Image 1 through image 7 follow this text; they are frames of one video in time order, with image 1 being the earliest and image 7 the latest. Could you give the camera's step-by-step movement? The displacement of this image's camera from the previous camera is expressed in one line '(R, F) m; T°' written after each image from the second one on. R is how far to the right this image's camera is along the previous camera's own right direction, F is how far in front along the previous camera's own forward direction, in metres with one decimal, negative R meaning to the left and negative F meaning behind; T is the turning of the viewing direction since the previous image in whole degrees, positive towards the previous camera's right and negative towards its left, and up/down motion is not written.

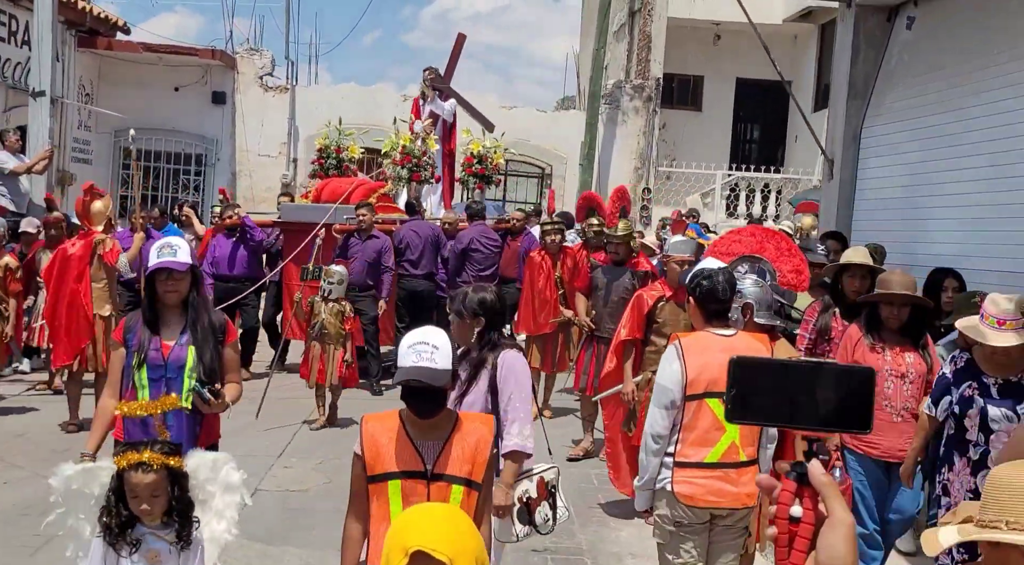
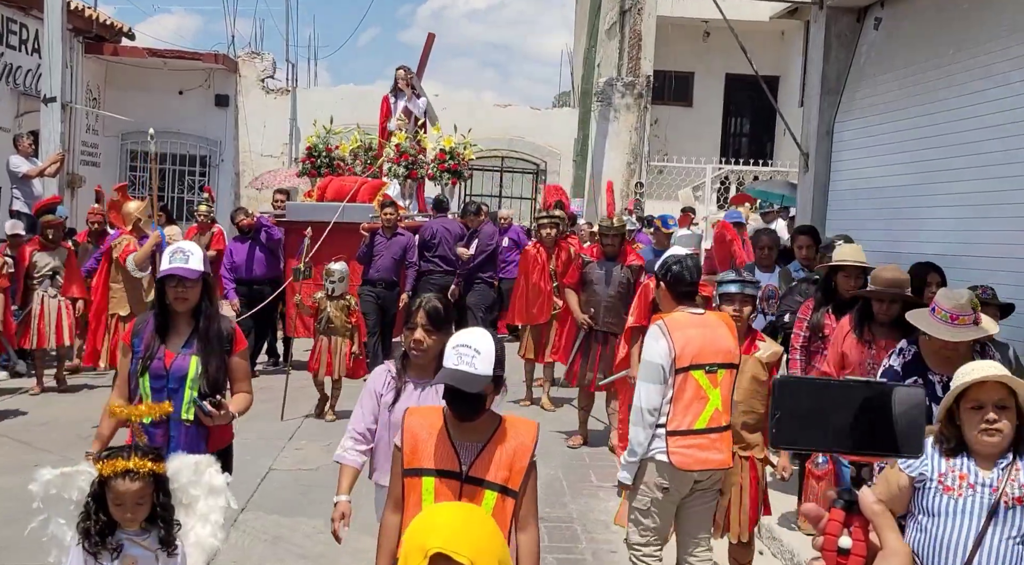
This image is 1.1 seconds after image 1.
(+0.1, -0.5) m; 0°
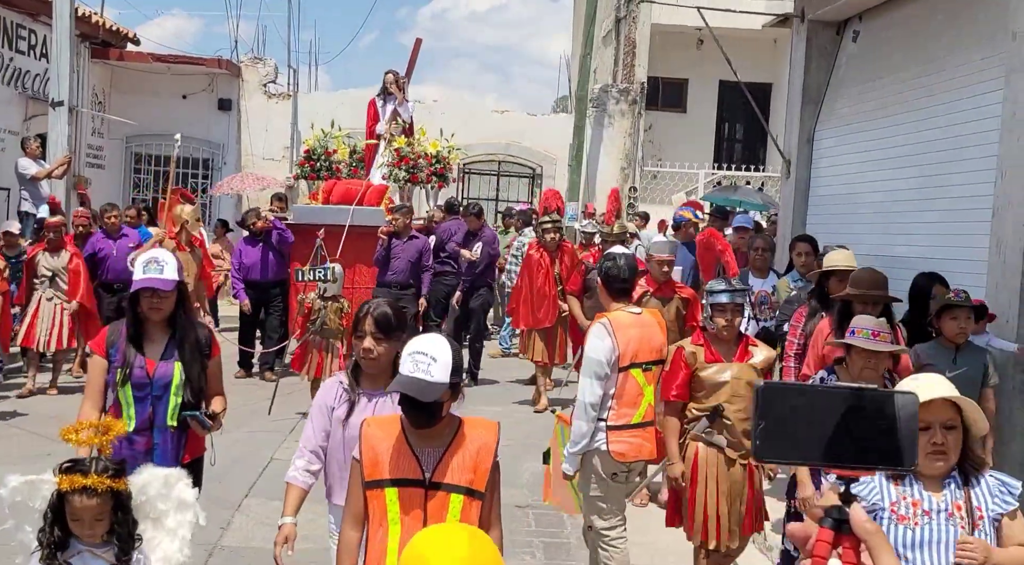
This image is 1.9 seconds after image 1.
(+0.1, -0.4) m; 0°
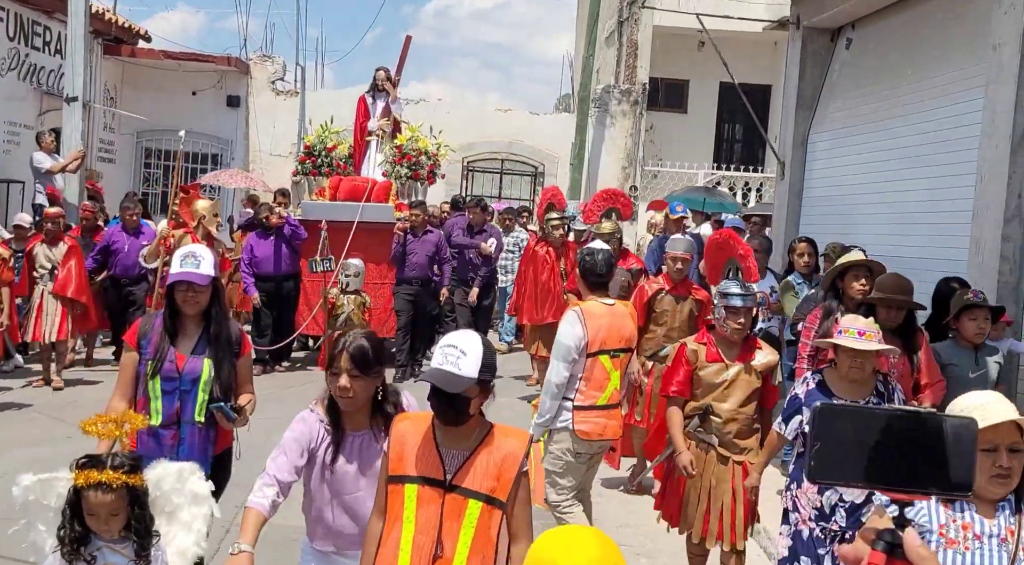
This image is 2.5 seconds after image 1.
(0.0, -0.3) m; 0°
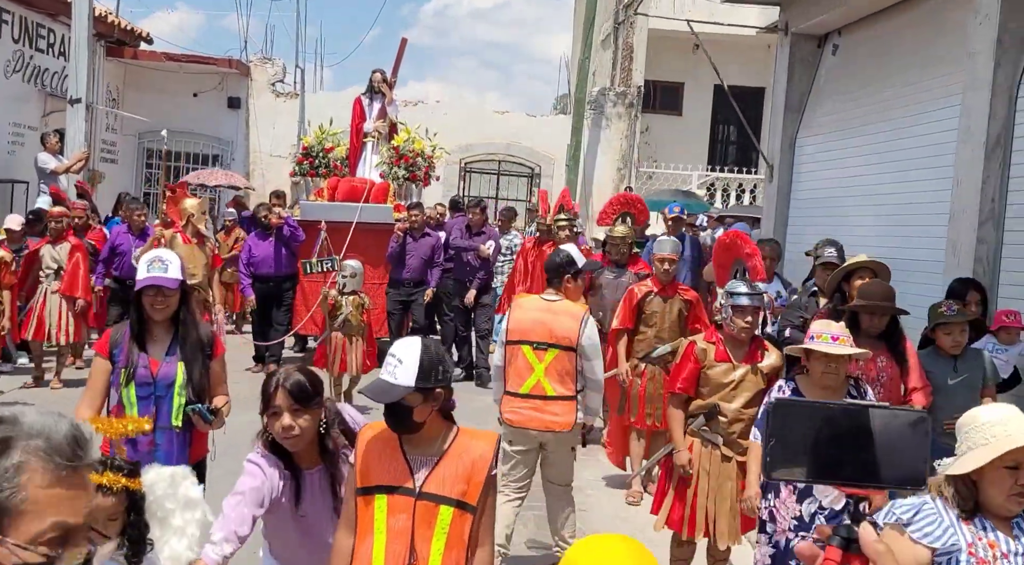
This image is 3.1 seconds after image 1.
(0.0, -0.3) m; 0°
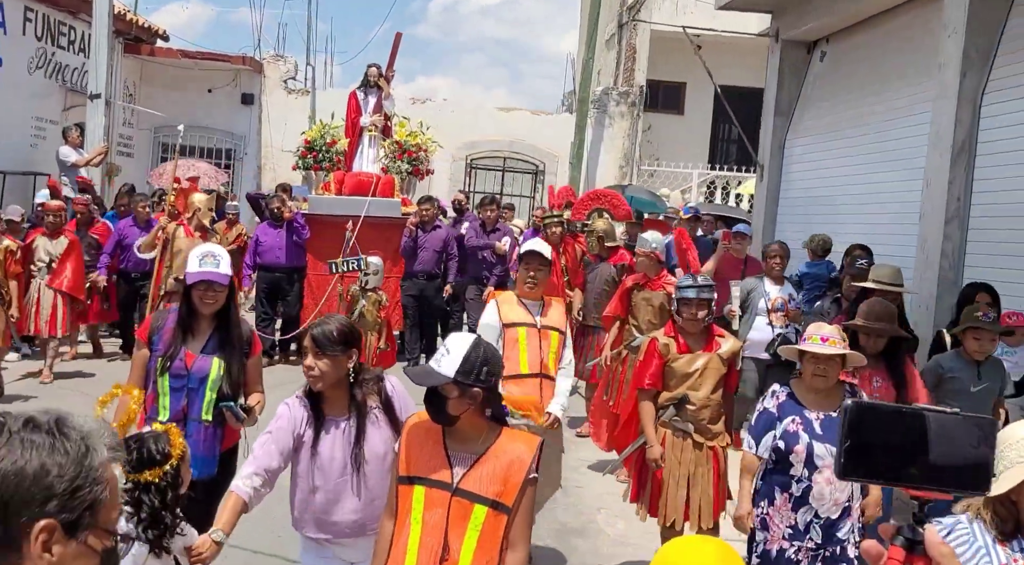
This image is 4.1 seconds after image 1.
(+0.1, -0.5) m; 0°
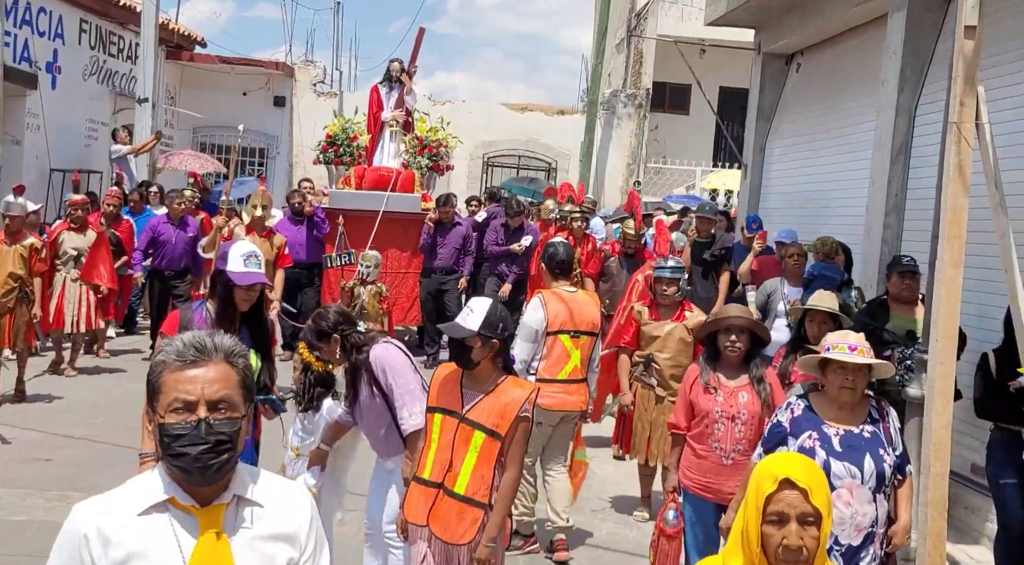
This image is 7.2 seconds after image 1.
(+0.1, -1.3) m; -1°
